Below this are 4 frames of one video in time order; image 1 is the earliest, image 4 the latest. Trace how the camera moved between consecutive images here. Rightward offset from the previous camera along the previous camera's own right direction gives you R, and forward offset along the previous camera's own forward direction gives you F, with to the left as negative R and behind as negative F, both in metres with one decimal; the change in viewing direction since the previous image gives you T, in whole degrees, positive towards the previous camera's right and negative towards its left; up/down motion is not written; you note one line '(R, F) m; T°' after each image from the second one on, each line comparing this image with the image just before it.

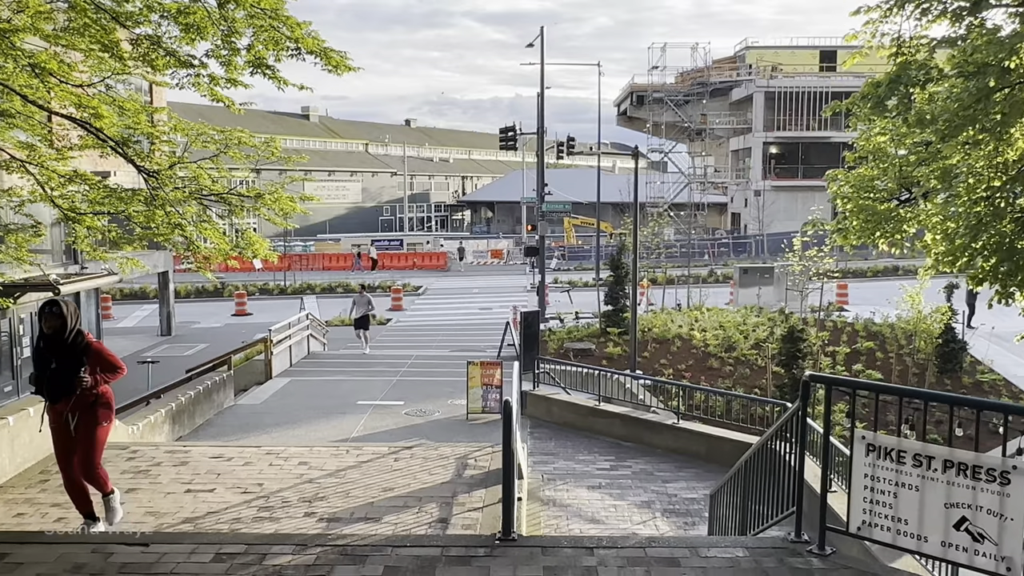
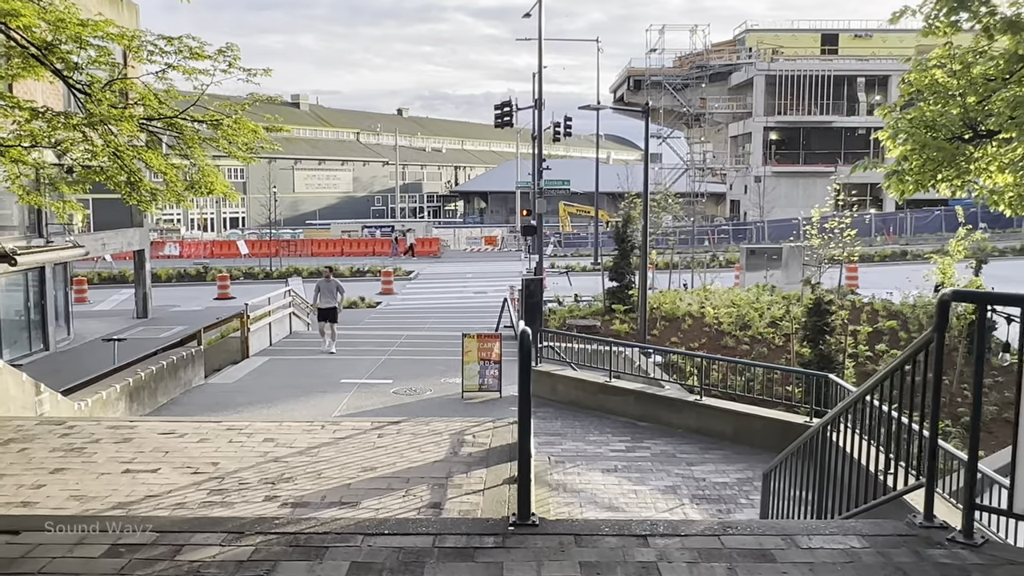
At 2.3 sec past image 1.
(-0.1, +1.4) m; 0°
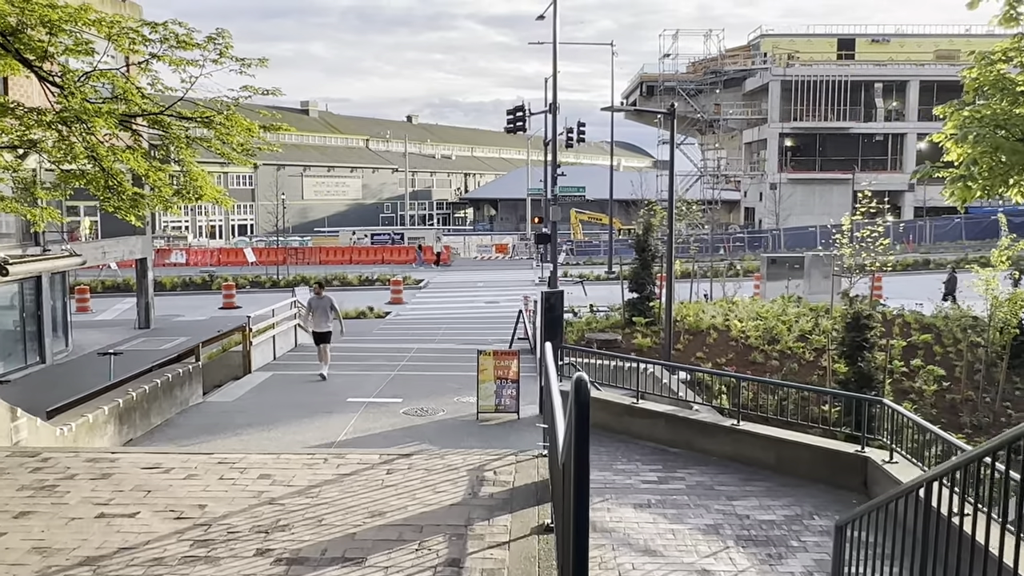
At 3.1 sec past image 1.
(-0.1, +0.8) m; -1°
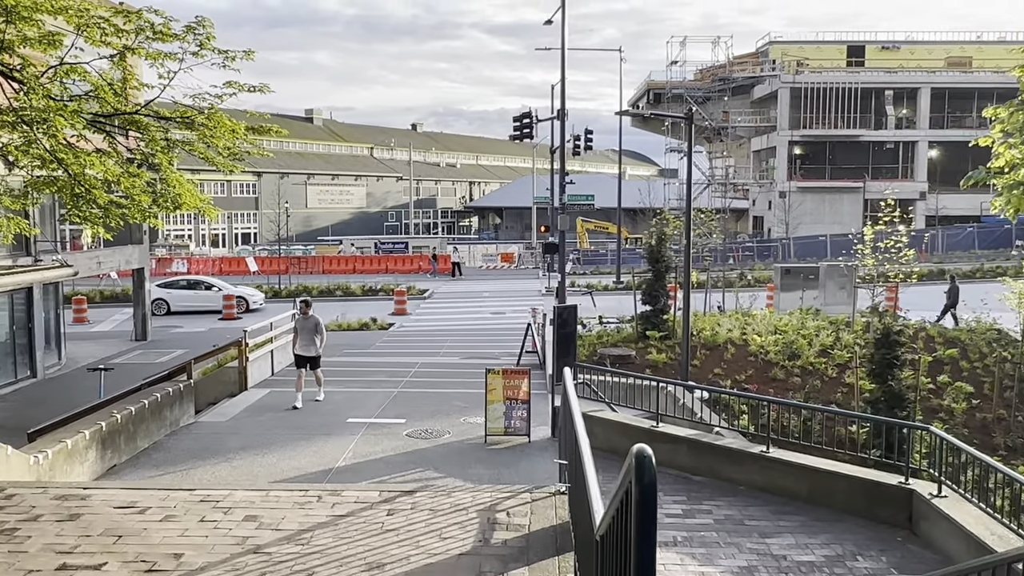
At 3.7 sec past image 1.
(-0.1, +0.7) m; 0°
